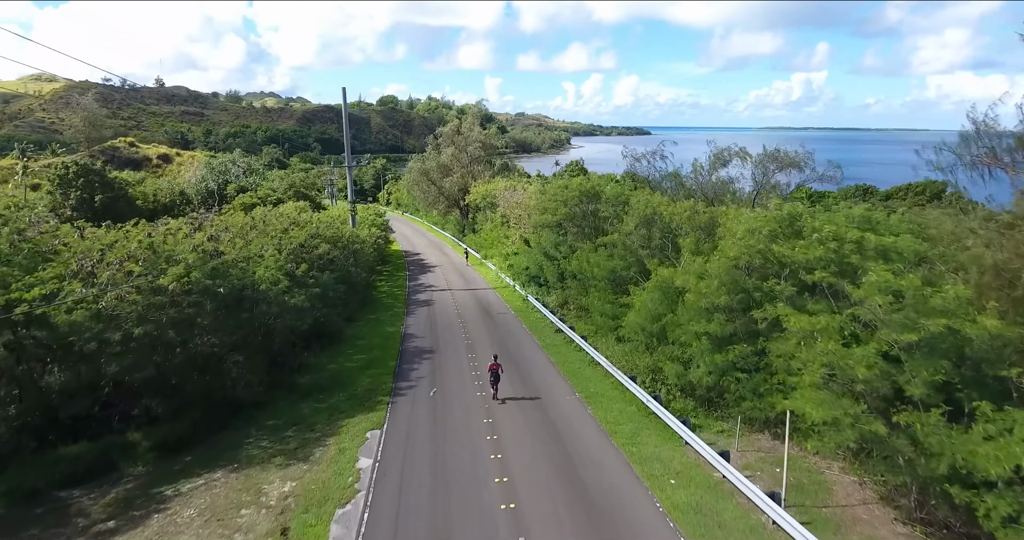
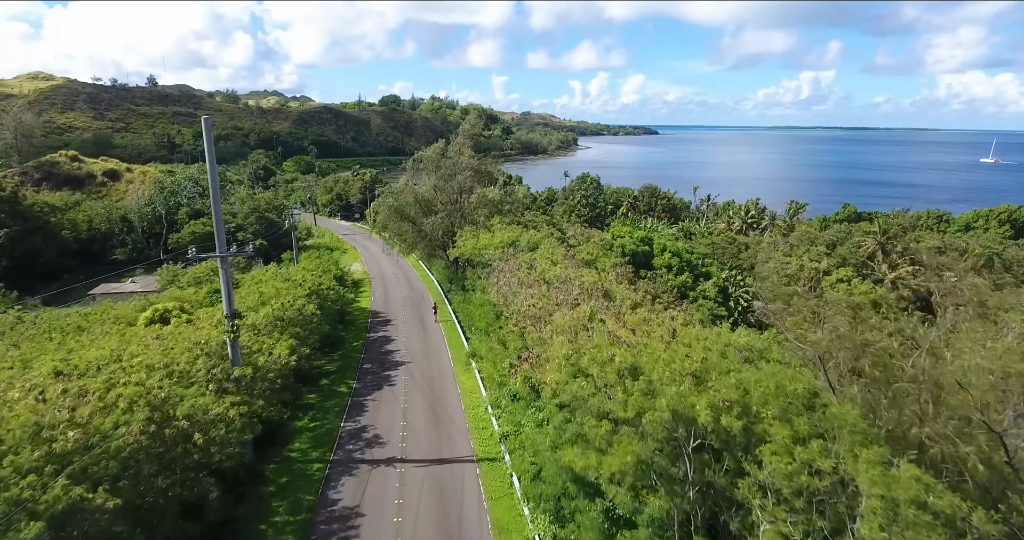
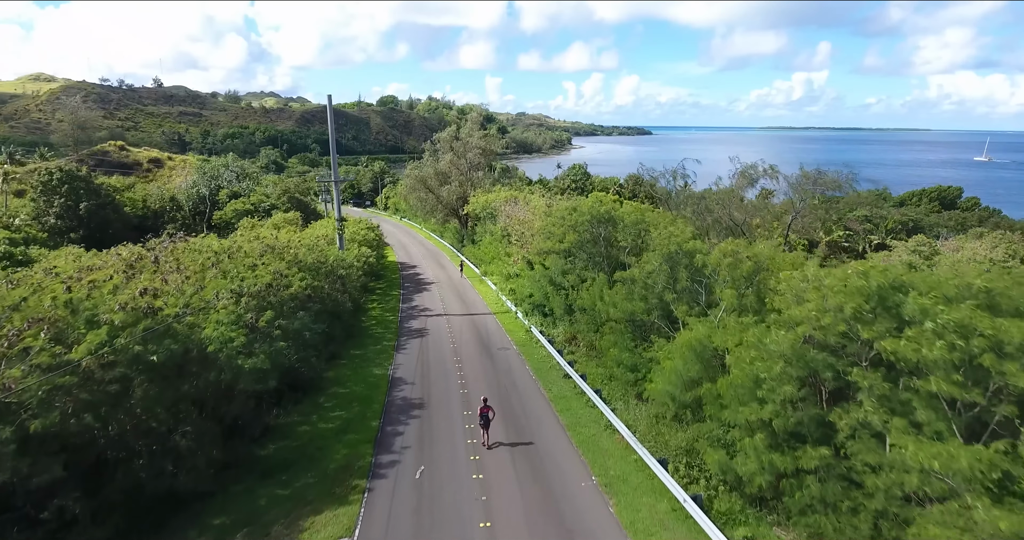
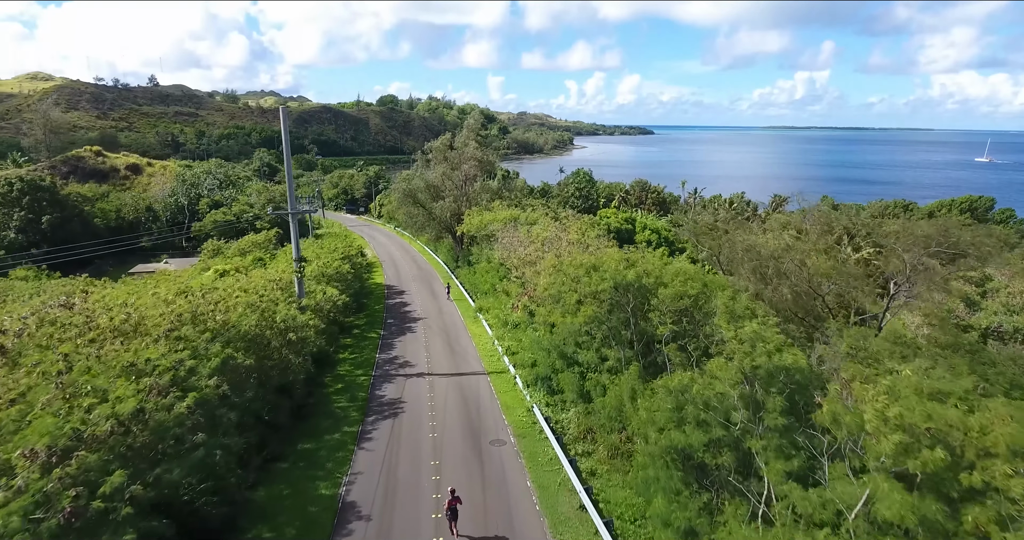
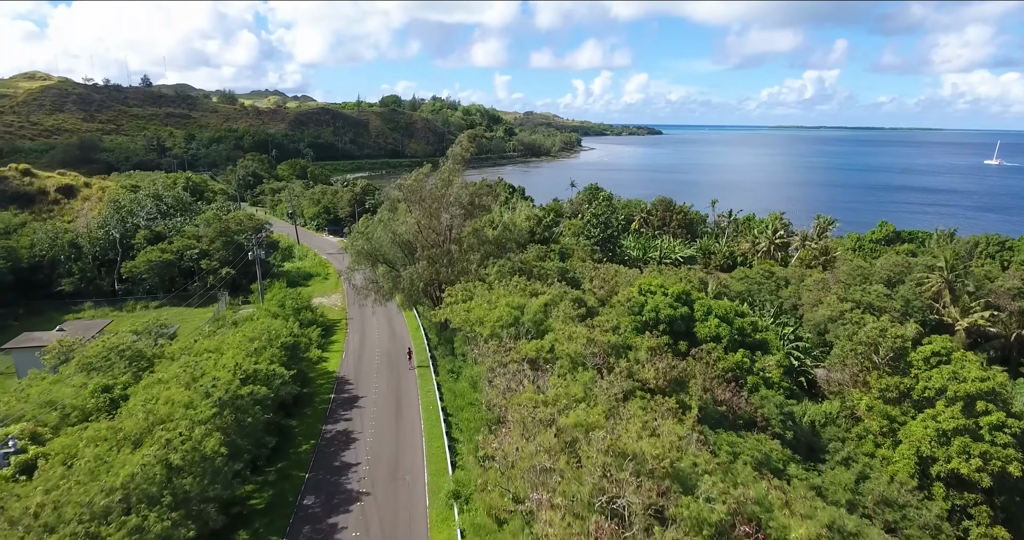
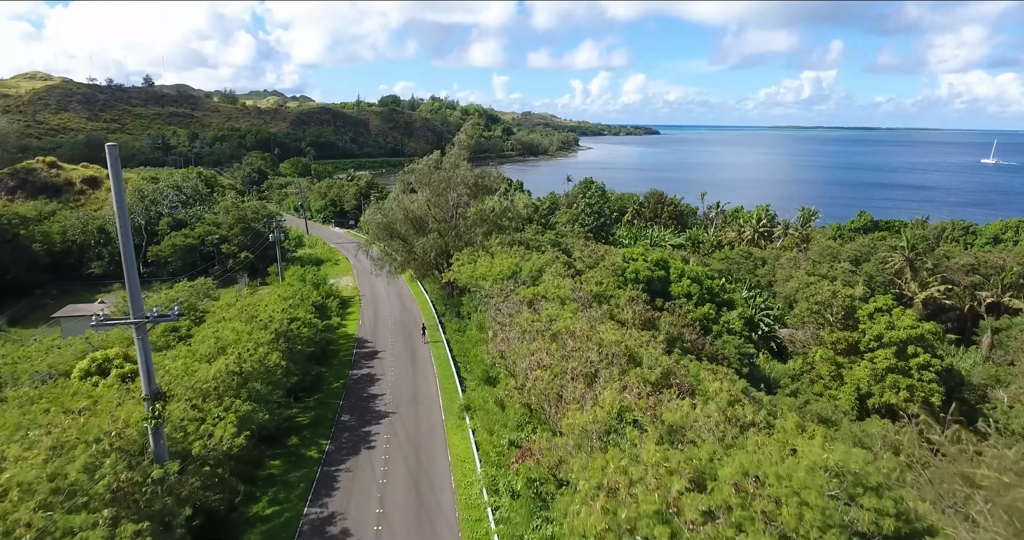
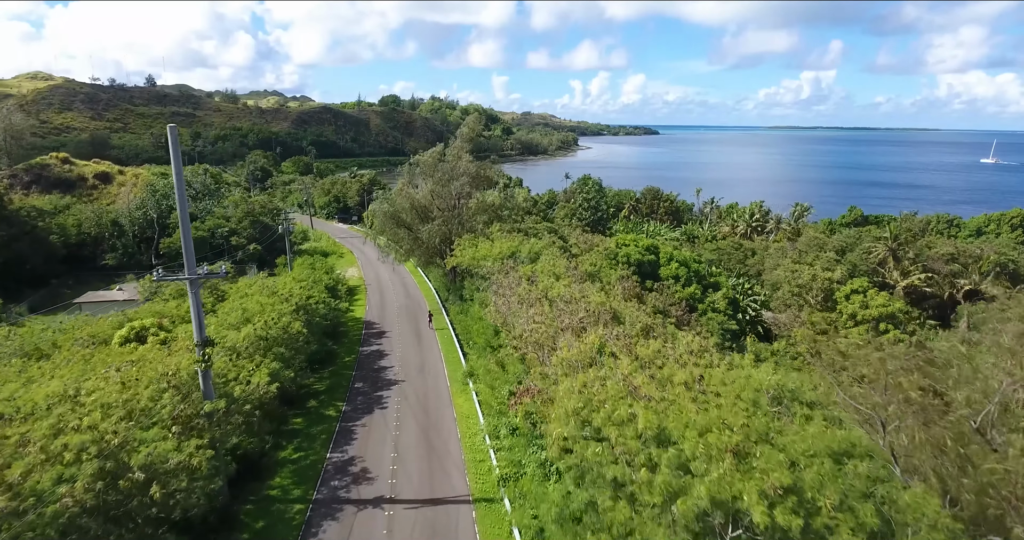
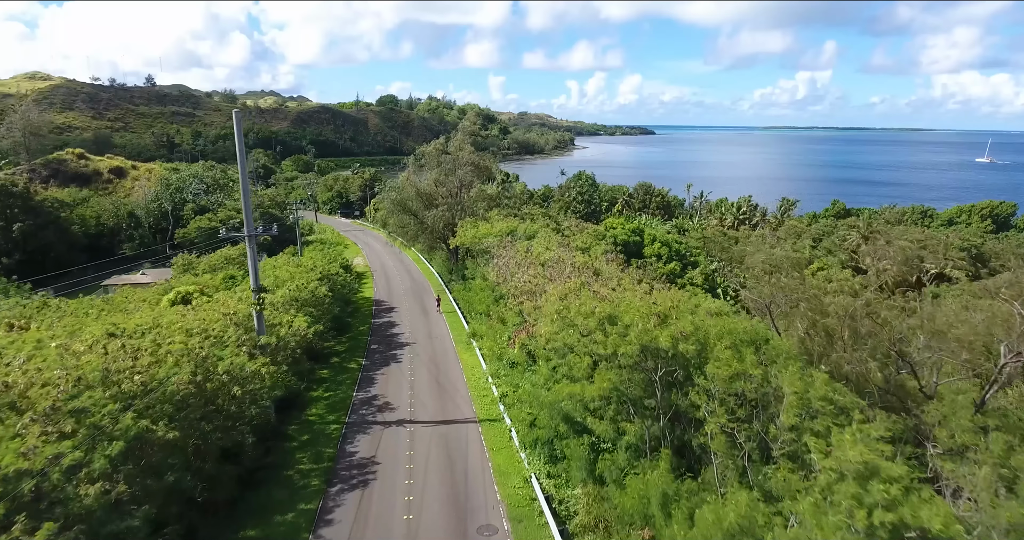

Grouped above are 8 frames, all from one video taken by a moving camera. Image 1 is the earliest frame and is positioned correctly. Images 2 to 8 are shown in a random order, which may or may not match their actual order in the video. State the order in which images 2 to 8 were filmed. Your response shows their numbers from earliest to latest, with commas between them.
3, 4, 8, 2, 7, 6, 5
